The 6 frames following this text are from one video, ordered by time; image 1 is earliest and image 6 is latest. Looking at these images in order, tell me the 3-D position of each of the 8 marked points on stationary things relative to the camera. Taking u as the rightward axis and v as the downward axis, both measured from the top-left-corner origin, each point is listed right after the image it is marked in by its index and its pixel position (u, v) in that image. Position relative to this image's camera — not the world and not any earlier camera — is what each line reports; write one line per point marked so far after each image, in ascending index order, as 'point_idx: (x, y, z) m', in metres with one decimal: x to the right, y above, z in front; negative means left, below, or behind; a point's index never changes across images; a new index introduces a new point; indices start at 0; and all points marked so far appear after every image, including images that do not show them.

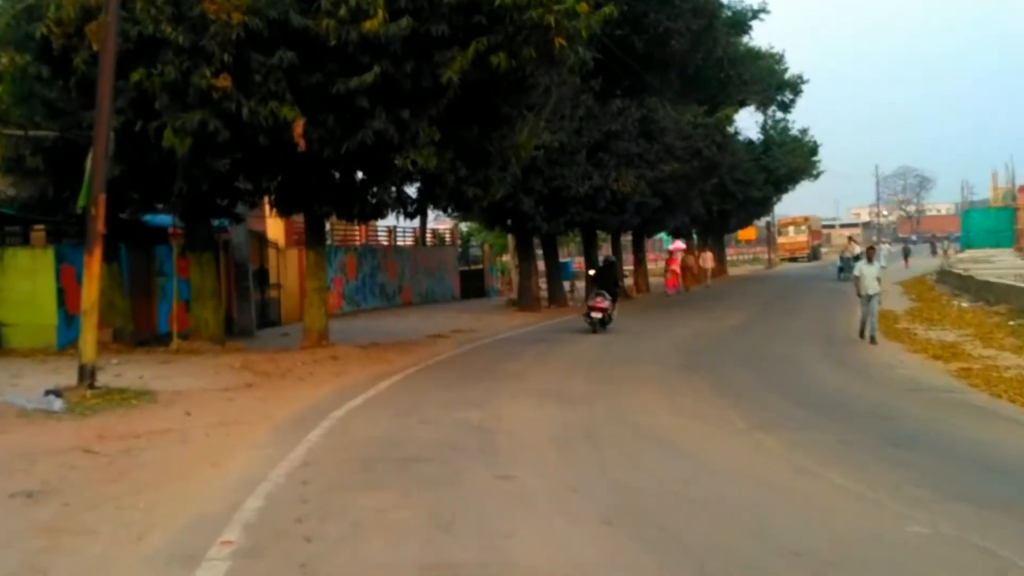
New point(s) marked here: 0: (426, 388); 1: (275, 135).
0: (-1.5, -1.8, +14.9) m
1: (-4.6, +2.9, +16.1) m
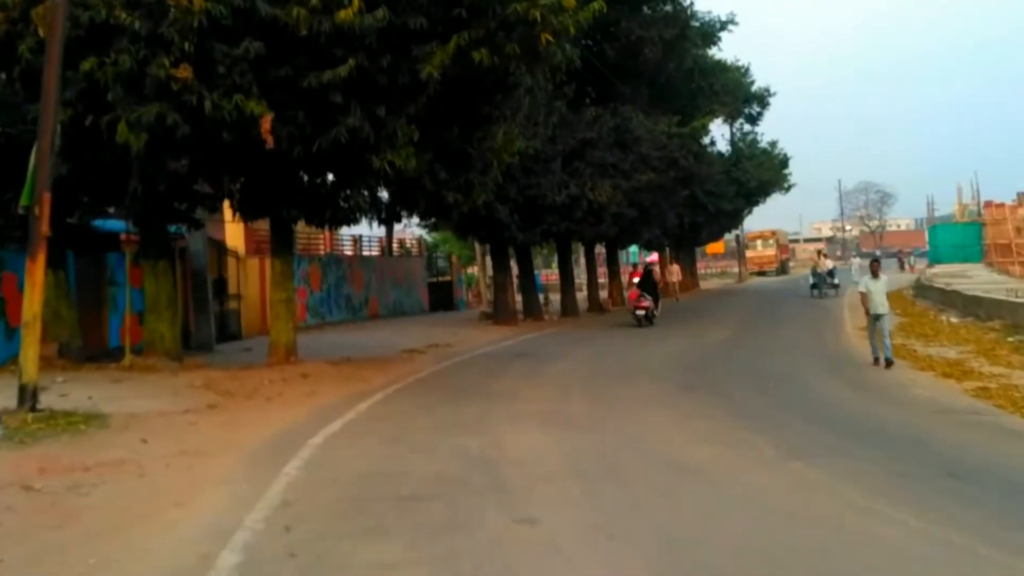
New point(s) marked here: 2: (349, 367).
0: (-1.7, -2.0, +13.6) m
1: (-4.8, +2.7, +14.6) m
2: (-3.6, -1.8, +18.5) m
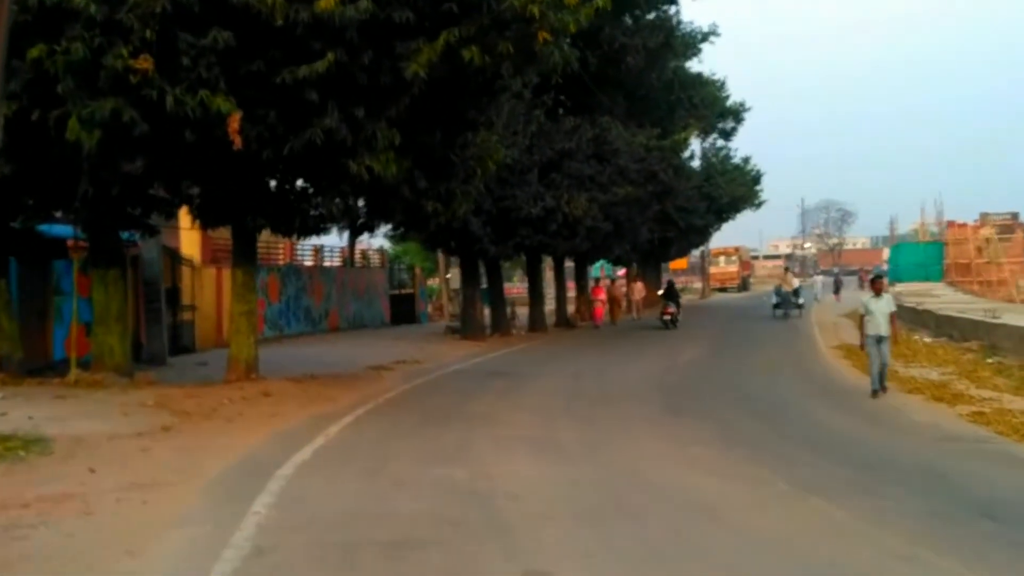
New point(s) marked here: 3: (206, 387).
0: (-1.9, -2.2, +12.5) m
1: (-5.0, +2.5, +13.5) m
2: (-4.1, -2.0, +17.4) m
3: (-6.0, -2.0, +16.4) m
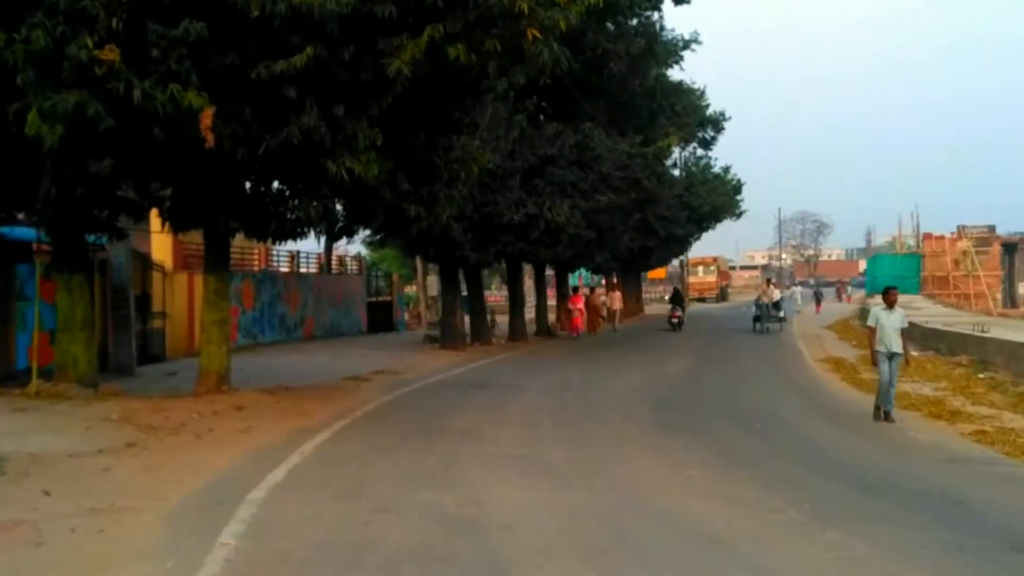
0: (-2.1, -2.3, +11.8) m
1: (-5.1, +2.4, +12.7) m
2: (-4.4, -2.2, +16.6) m
3: (-6.3, -2.1, +15.5) m
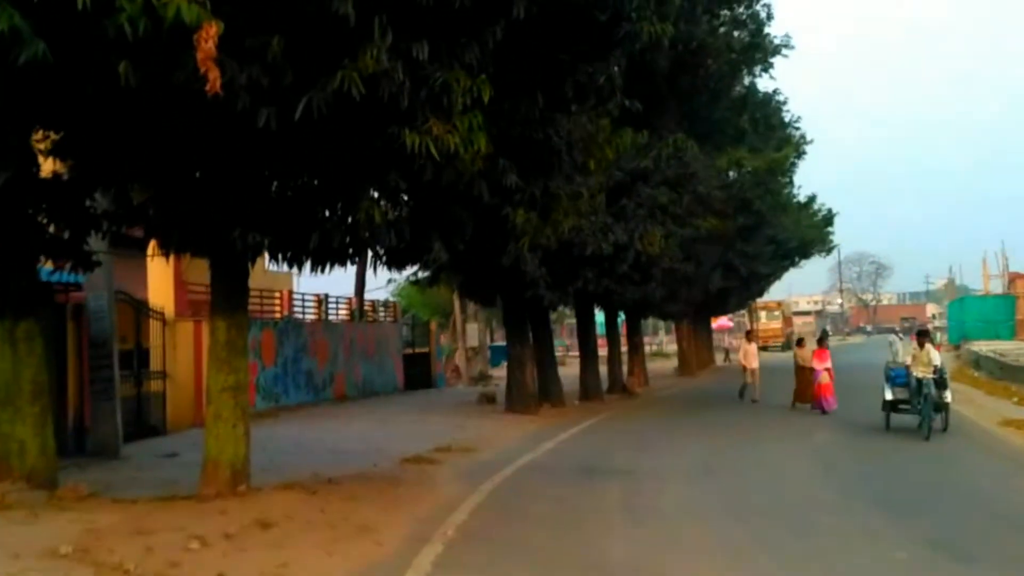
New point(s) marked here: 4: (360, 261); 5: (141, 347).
0: (-0.1, -2.6, +6.3) m
1: (-3.2, +2.0, +7.6) m
2: (-2.3, -2.8, +11.1) m
3: (-4.2, -2.7, +10.1) m
4: (-2.0, +0.4, +11.1) m
5: (-8.6, -1.4, +19.7) m
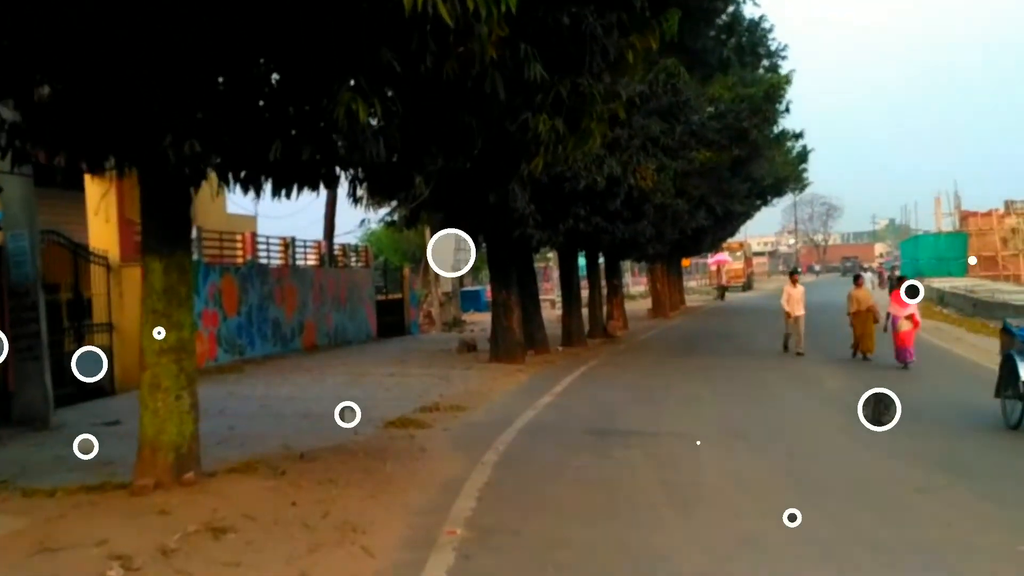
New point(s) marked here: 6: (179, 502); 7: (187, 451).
0: (+0.3, -2.2, +4.2) m
1: (-2.9, +2.4, +5.0) m
2: (-2.1, -2.1, +8.9) m
3: (-4.0, -2.1, +7.8) m
4: (-1.9, +1.1, +8.7) m
5: (-8.7, -0.2, +17.0) m
6: (-3.2, -2.0, +7.9) m
7: (-3.4, -1.7, +8.8) m
